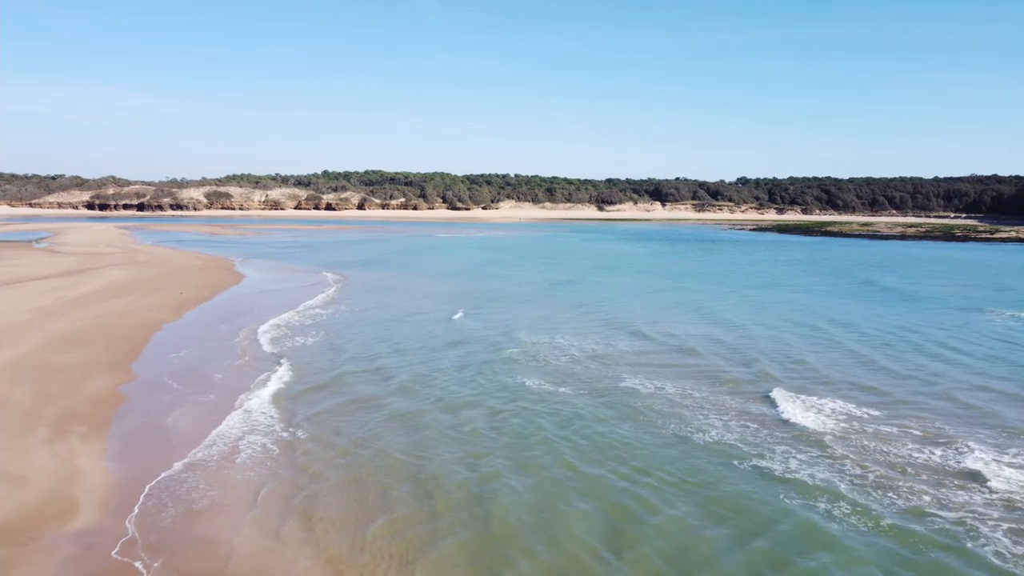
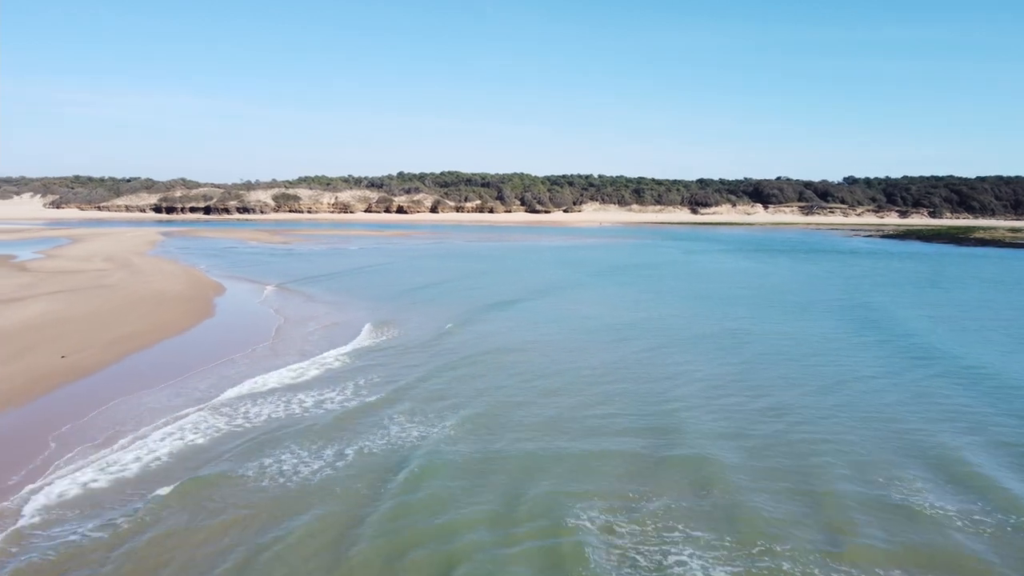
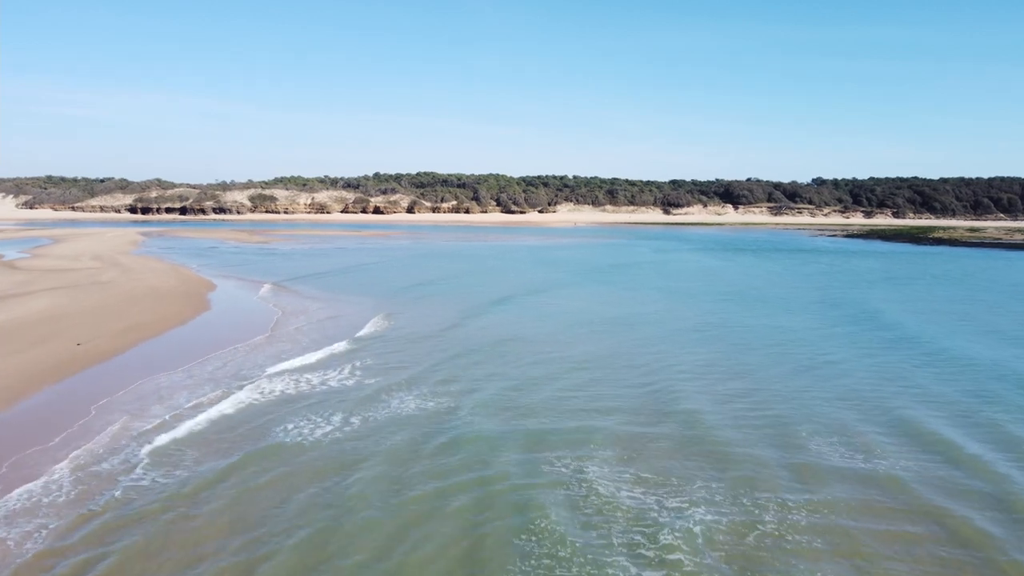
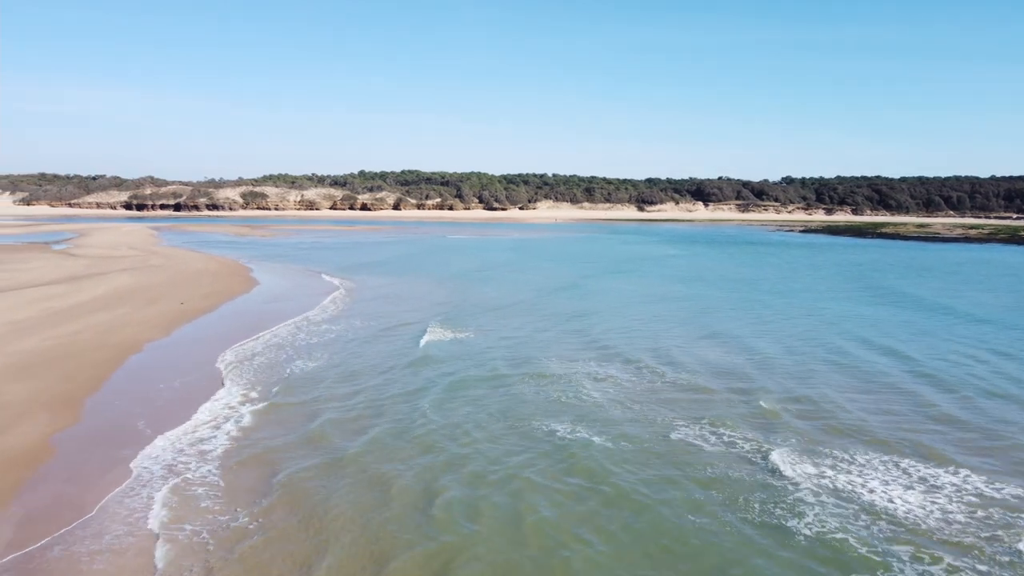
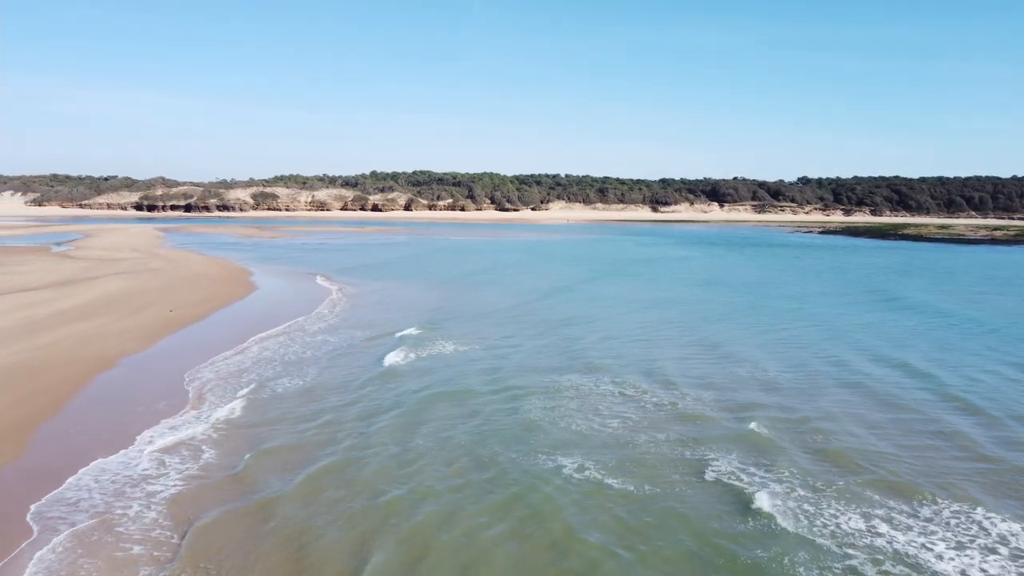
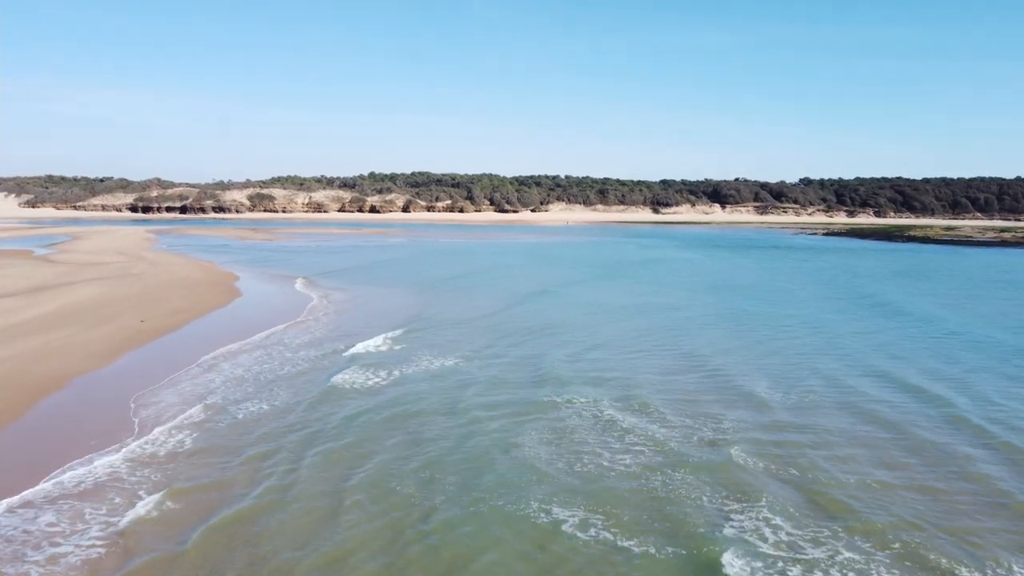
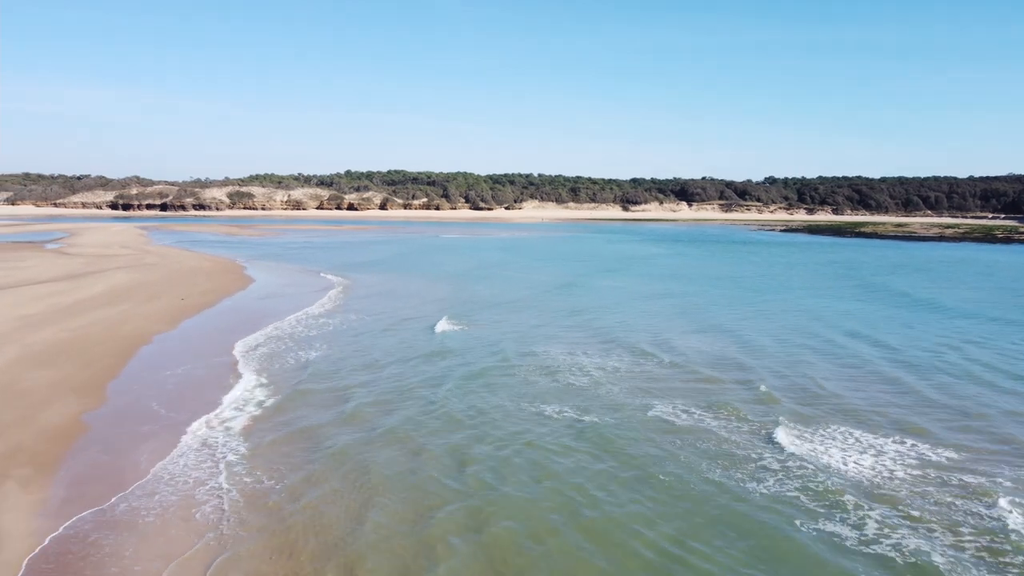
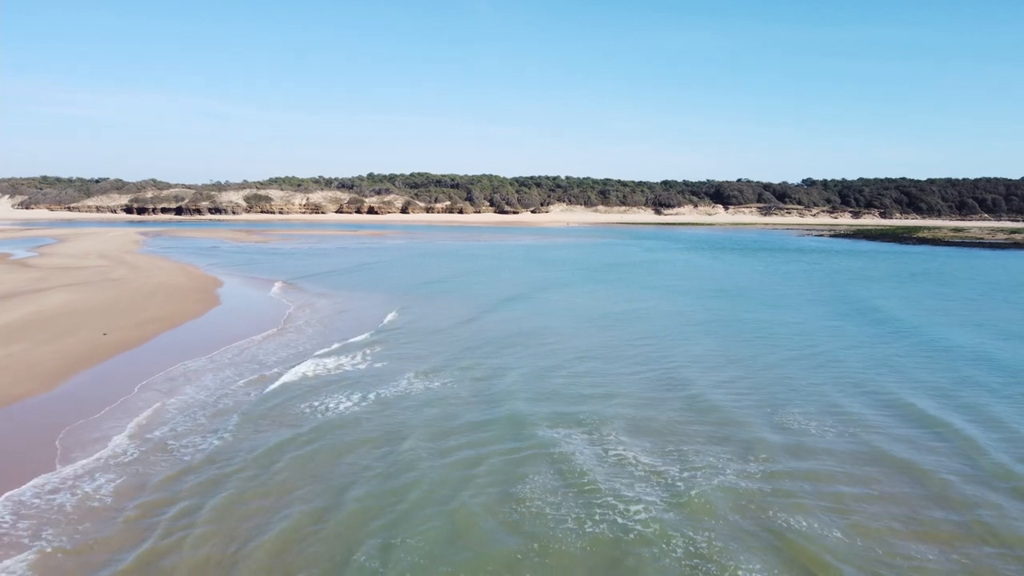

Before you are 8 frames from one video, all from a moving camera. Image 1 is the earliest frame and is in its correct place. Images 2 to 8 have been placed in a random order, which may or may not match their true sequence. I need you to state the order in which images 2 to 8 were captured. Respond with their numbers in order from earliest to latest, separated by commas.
7, 4, 5, 6, 8, 3, 2
